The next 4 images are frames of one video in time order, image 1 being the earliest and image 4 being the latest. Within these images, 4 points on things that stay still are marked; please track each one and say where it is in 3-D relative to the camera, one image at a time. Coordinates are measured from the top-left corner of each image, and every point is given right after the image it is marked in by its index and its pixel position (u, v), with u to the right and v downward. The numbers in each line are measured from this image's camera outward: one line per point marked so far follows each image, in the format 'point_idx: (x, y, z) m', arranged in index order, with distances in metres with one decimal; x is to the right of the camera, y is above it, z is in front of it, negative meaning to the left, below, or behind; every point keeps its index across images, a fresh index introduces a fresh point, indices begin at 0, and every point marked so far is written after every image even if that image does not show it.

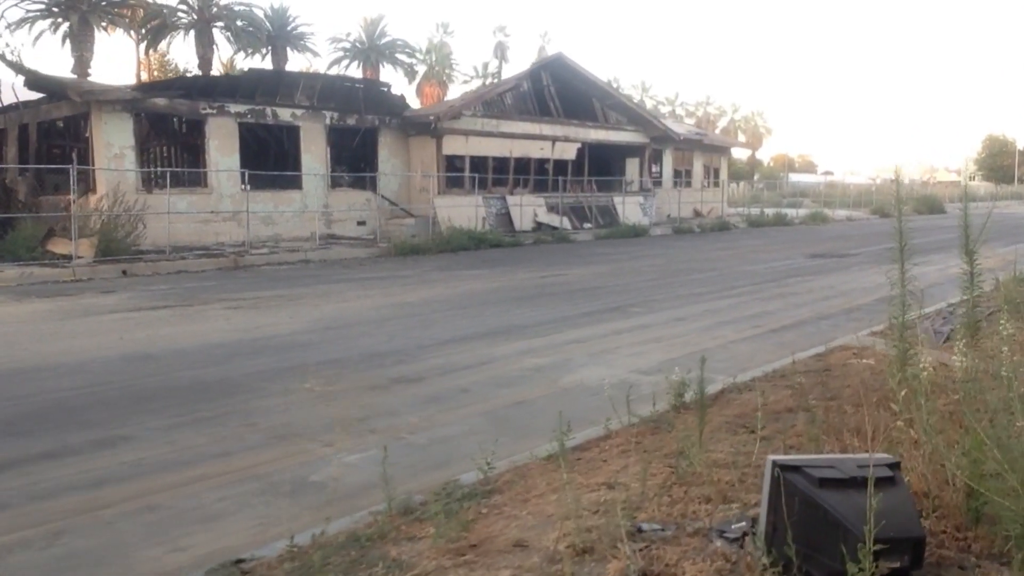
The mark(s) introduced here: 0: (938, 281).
0: (+7.9, +0.1, +15.7) m
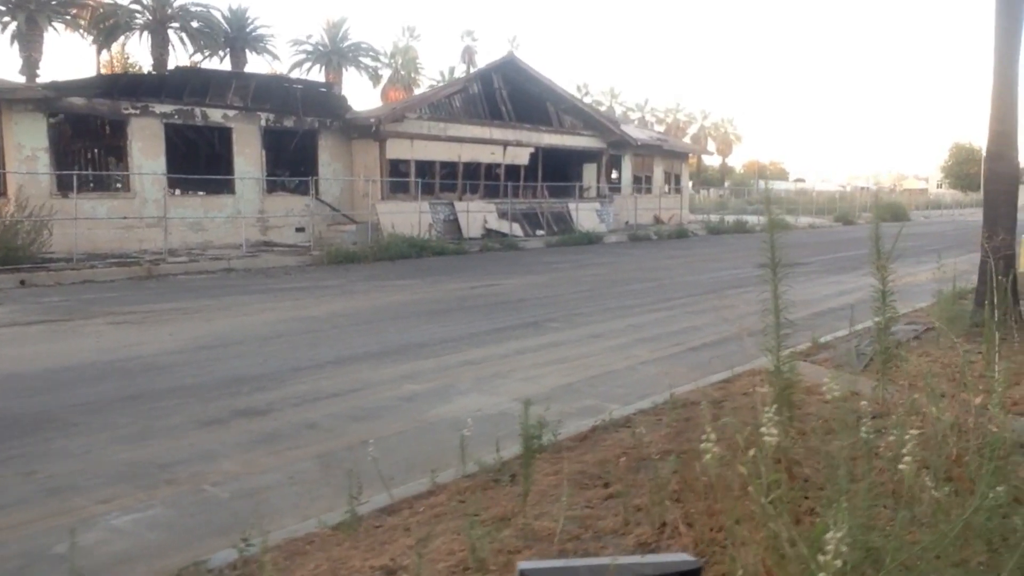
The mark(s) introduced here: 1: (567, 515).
0: (+6.5, -0.1, +14.9) m
1: (+0.3, -1.1, +4.2) m
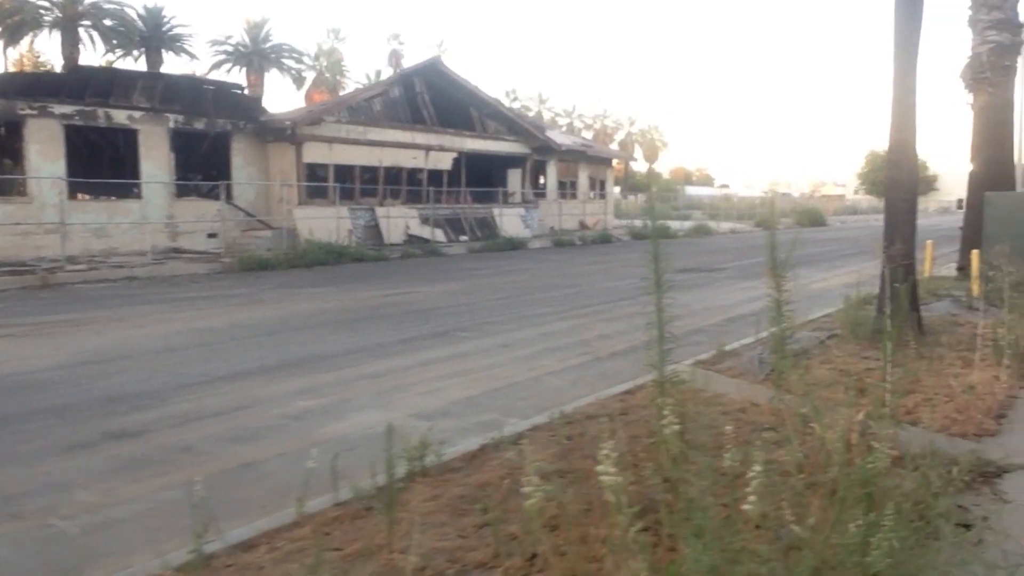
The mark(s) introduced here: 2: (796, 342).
0: (+5.0, -0.2, +15.1) m
1: (-0.3, -1.2, +4.0) m
2: (+3.0, -0.6, +9.1) m
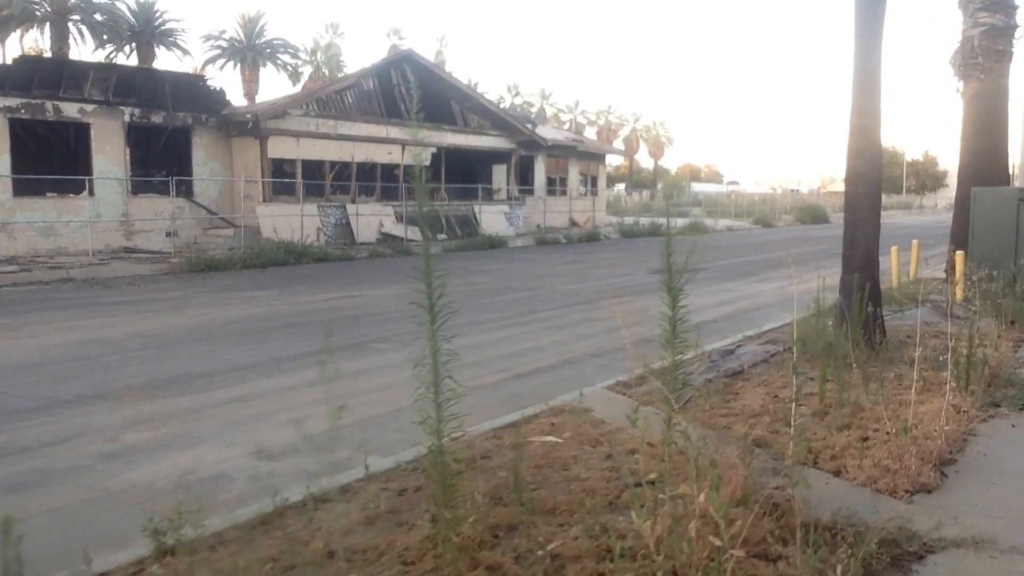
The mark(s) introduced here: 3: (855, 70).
0: (+4.1, -0.3, +13.9) m
1: (-1.4, -1.3, +2.8) m
2: (+2.0, -0.7, +7.9) m
3: (+3.5, +2.2, +8.7) m
